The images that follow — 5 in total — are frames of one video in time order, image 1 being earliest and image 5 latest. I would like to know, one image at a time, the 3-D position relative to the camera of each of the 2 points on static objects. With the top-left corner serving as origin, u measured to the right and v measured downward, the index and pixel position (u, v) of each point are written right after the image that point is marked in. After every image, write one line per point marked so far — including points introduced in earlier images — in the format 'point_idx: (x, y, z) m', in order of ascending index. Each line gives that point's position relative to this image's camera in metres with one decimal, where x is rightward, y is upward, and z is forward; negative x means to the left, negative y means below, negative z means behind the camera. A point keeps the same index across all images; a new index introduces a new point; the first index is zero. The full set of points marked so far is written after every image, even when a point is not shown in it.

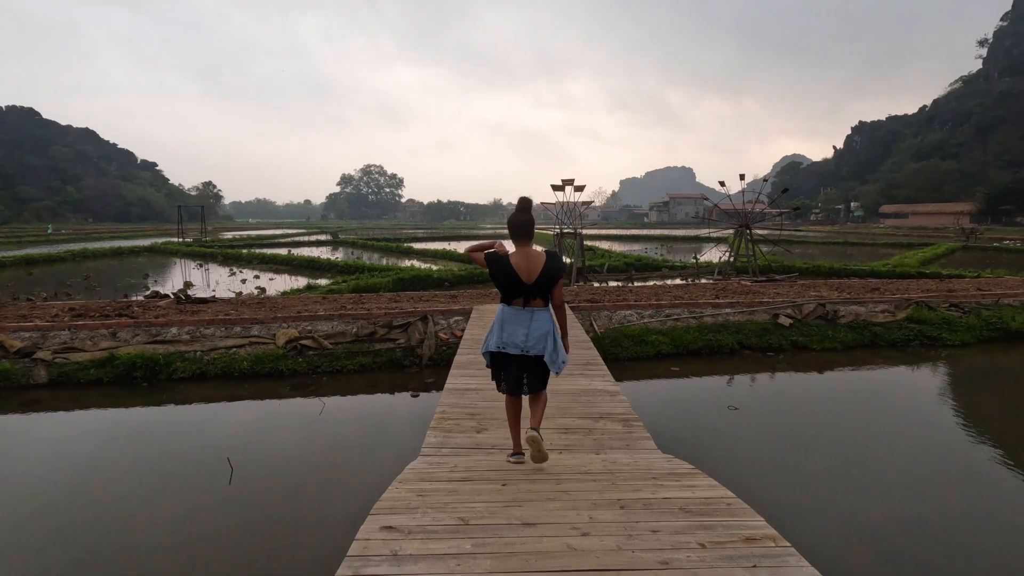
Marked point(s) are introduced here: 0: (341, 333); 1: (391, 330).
0: (-2.4, -0.6, +7.5) m
1: (-1.7, -0.6, +7.7) m
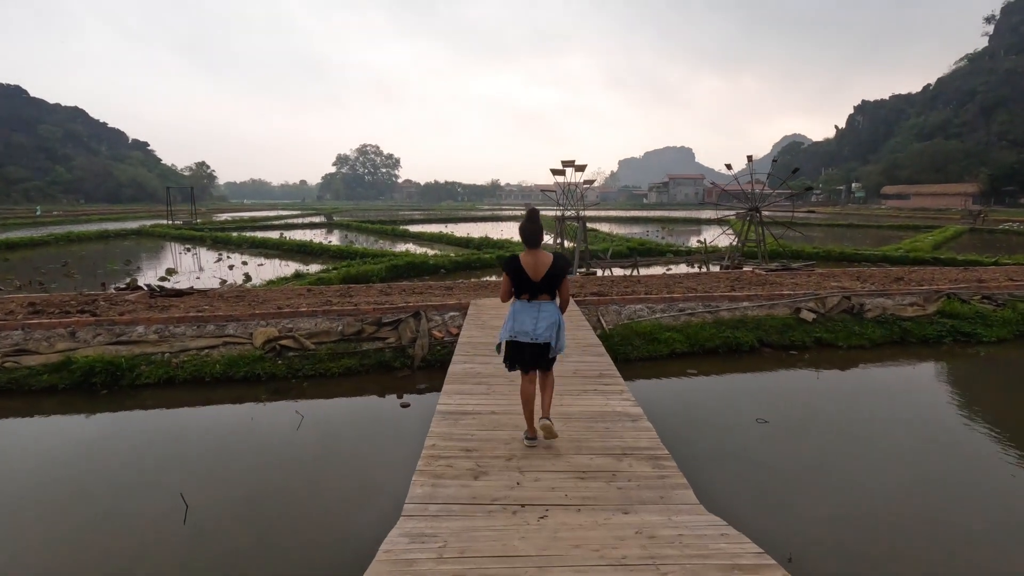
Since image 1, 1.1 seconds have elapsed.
0: (-2.4, -0.6, +6.8) m
1: (-1.7, -0.5, +7.0) m
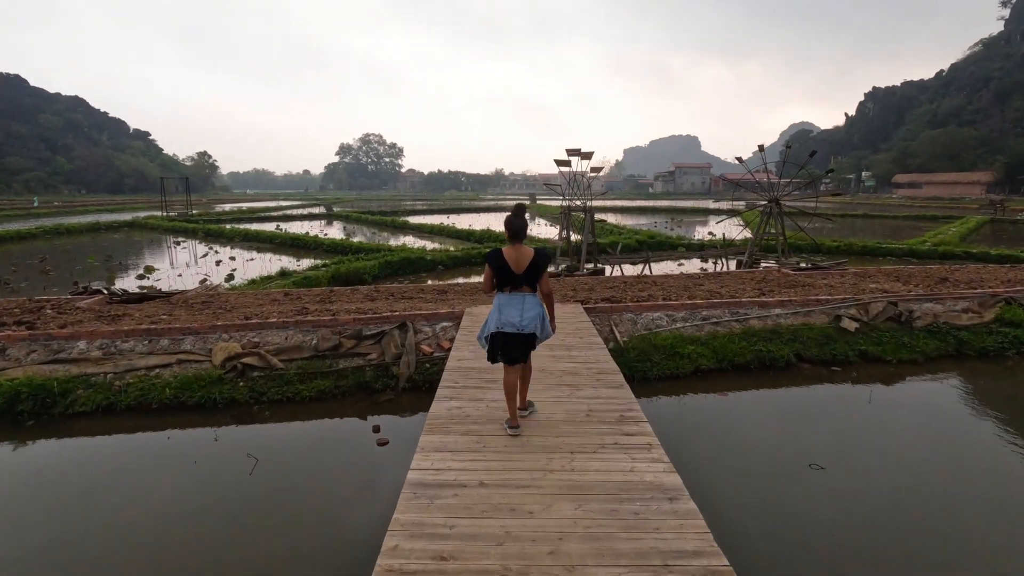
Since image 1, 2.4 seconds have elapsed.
0: (-2.4, -0.7, +5.9) m
1: (-1.7, -0.6, +6.1) m
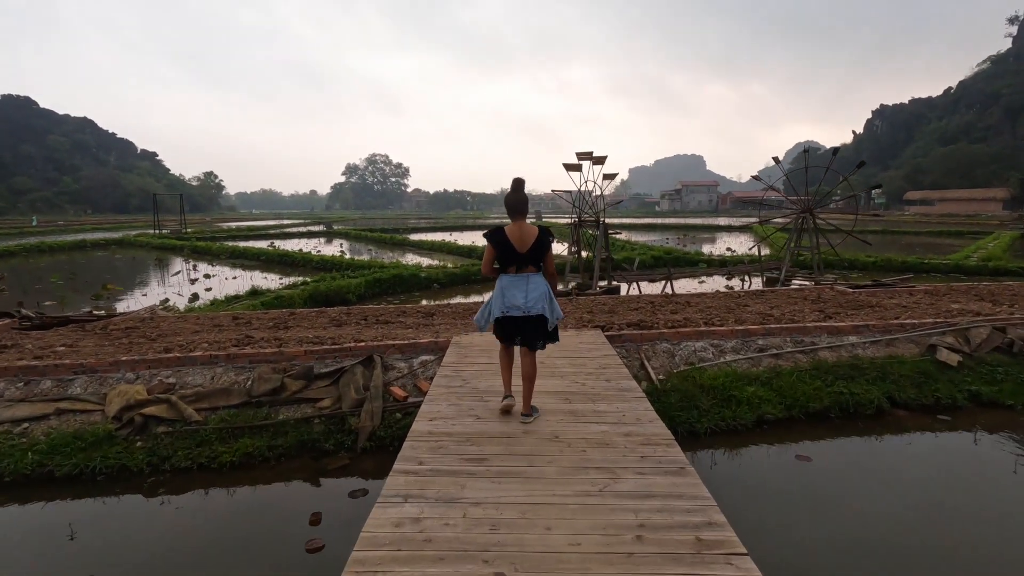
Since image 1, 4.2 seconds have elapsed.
0: (-2.4, -0.8, +4.4) m
1: (-1.7, -0.8, +4.5) m
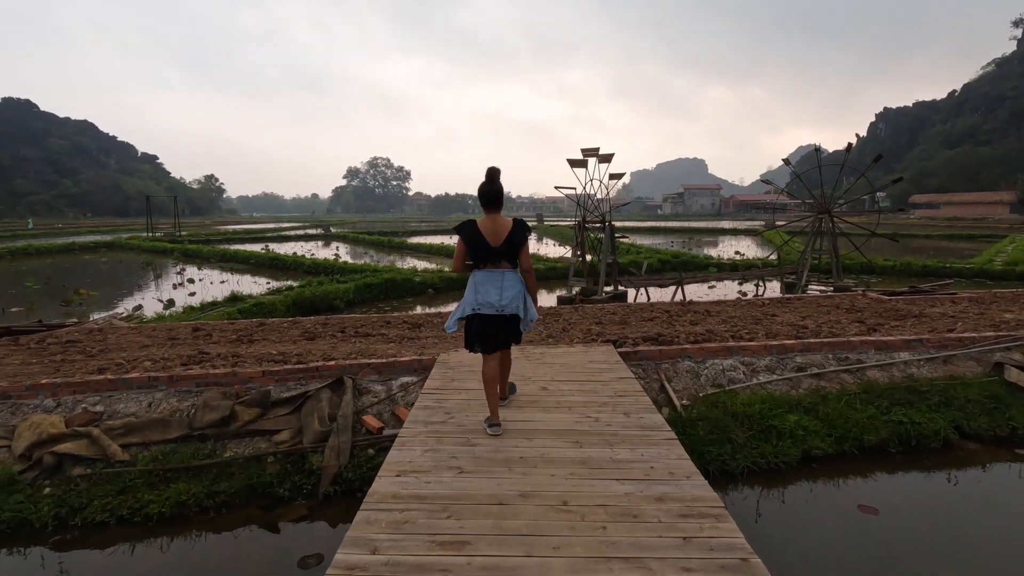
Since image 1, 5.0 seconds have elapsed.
0: (-2.4, -0.9, +3.6) m
1: (-1.8, -0.9, +3.8) m
